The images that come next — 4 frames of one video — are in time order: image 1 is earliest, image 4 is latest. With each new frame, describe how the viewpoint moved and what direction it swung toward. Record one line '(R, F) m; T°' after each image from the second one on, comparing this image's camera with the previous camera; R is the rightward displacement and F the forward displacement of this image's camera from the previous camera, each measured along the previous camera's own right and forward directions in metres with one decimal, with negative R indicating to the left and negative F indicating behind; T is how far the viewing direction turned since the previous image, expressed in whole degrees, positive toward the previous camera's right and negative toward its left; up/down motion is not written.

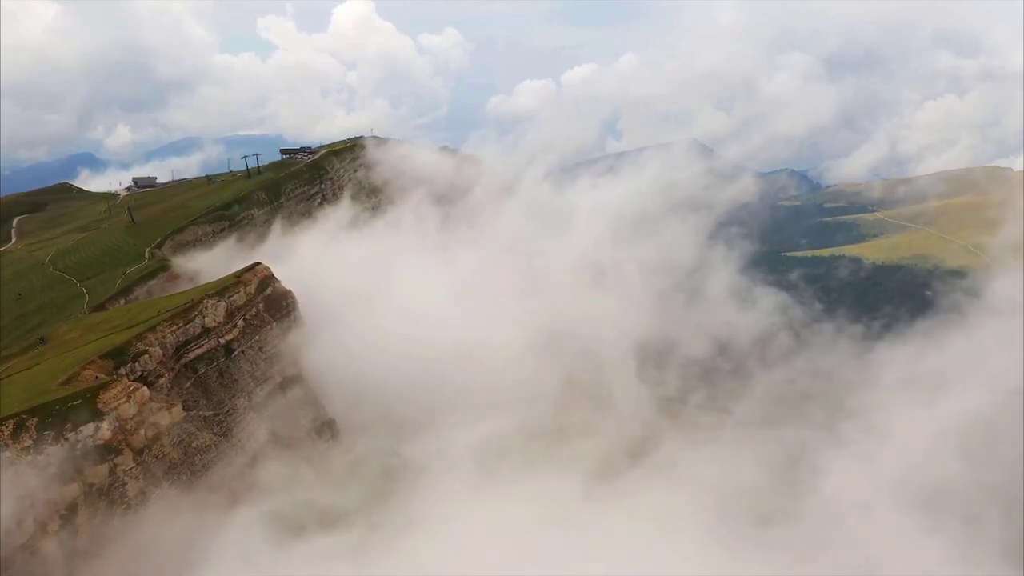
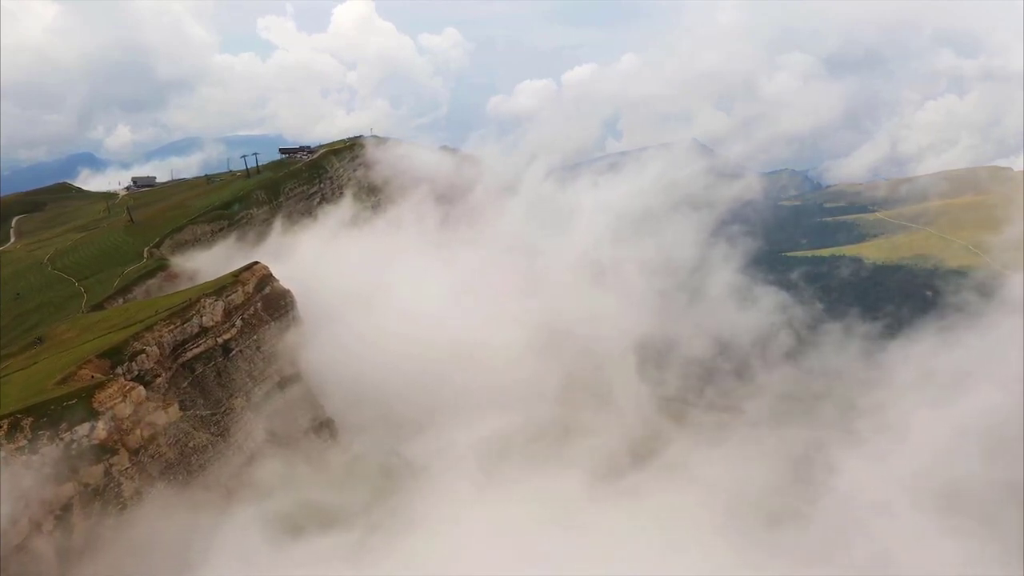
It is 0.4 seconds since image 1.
(+0.1, +0.4) m; 0°
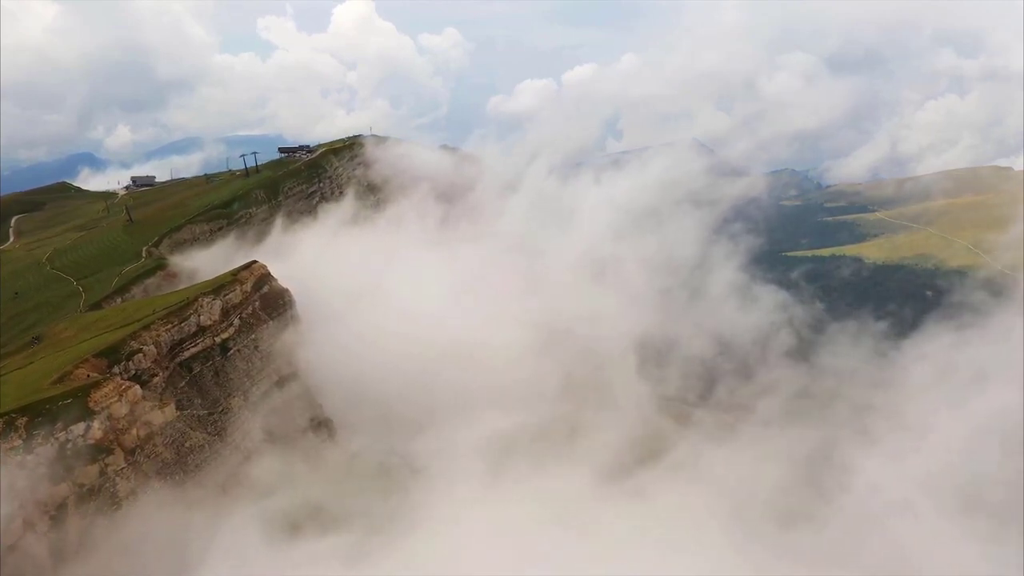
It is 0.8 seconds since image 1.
(+0.1, +0.5) m; 0°
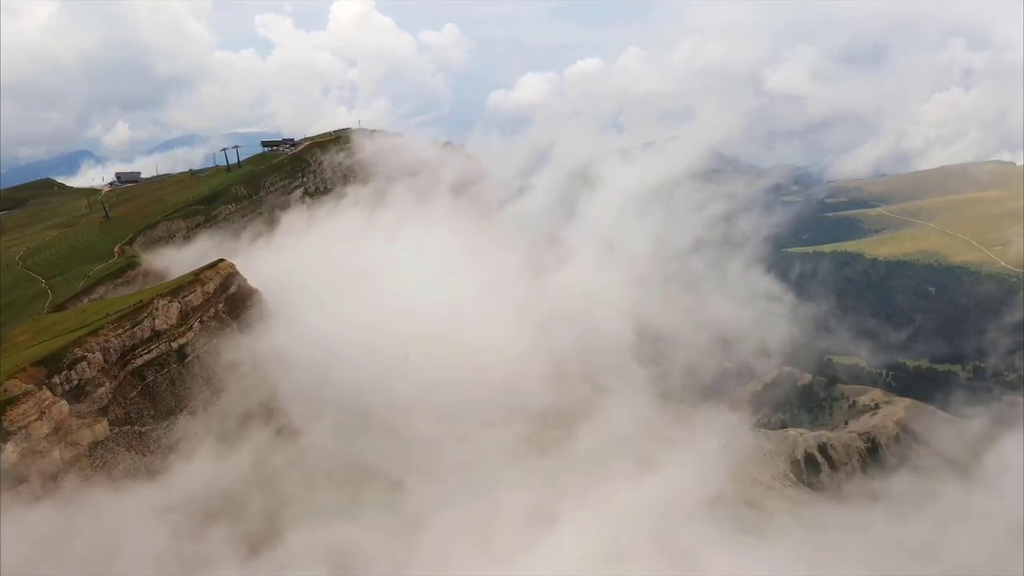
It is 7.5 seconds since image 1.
(+2.2, +5.9) m; 0°
